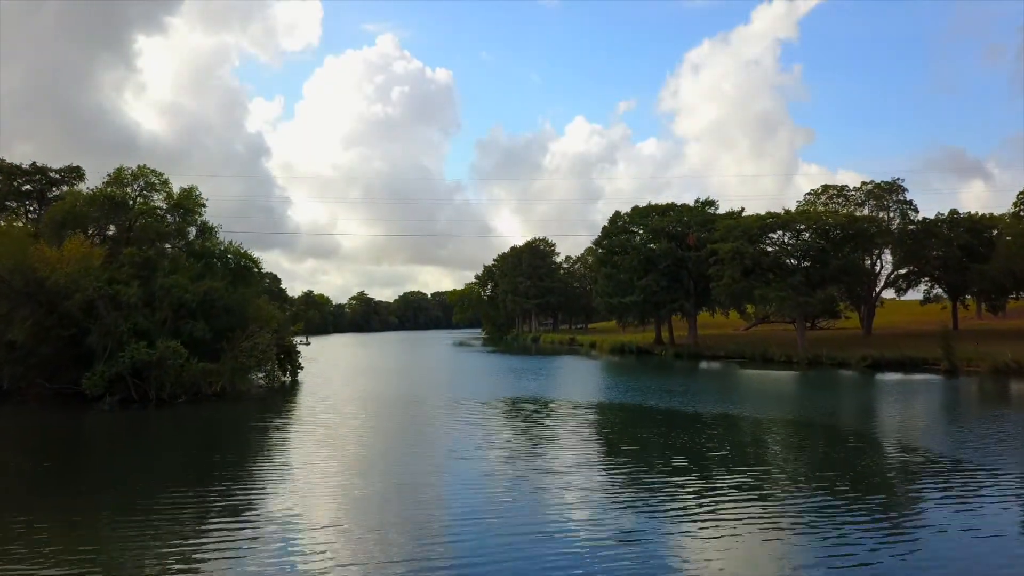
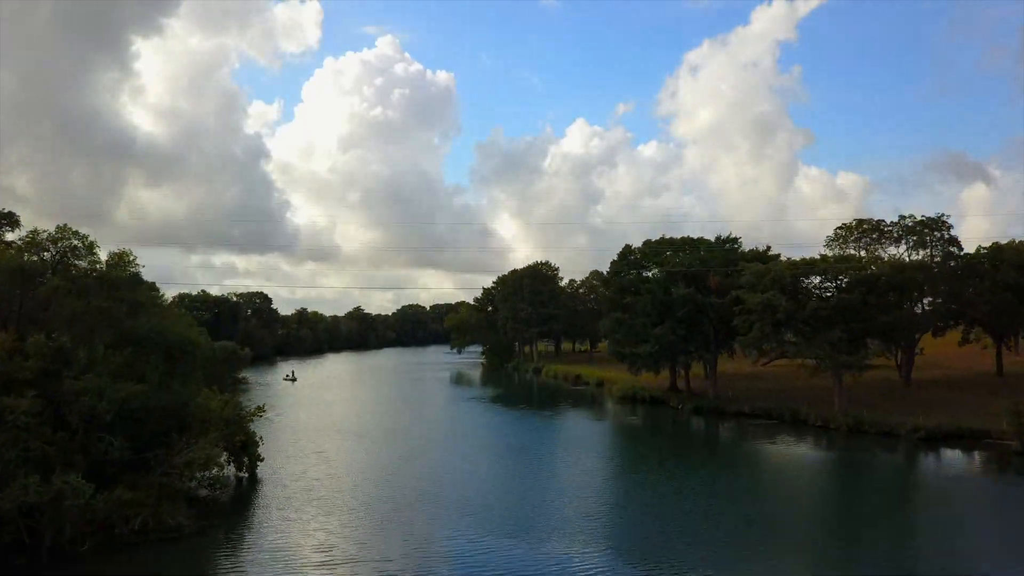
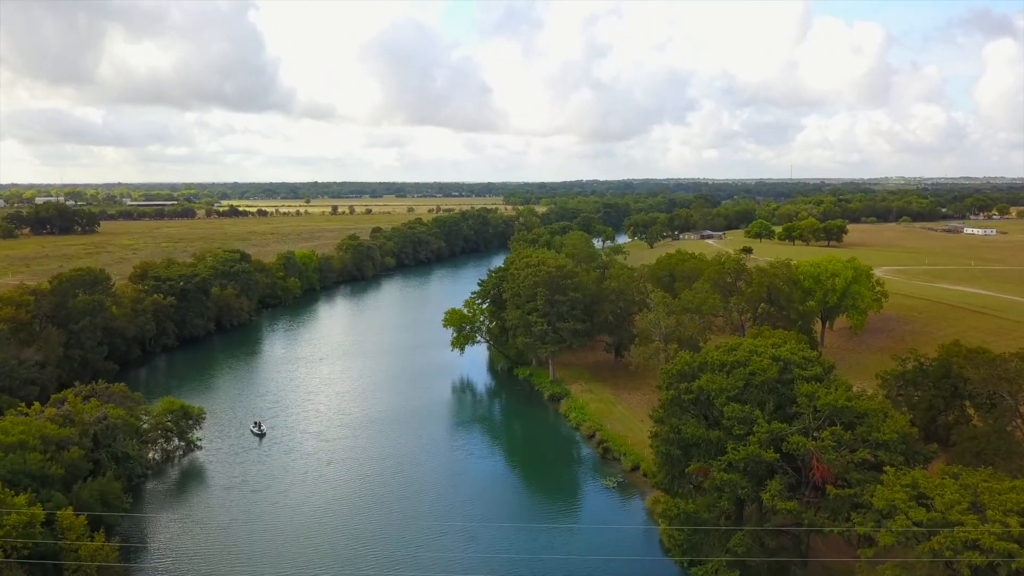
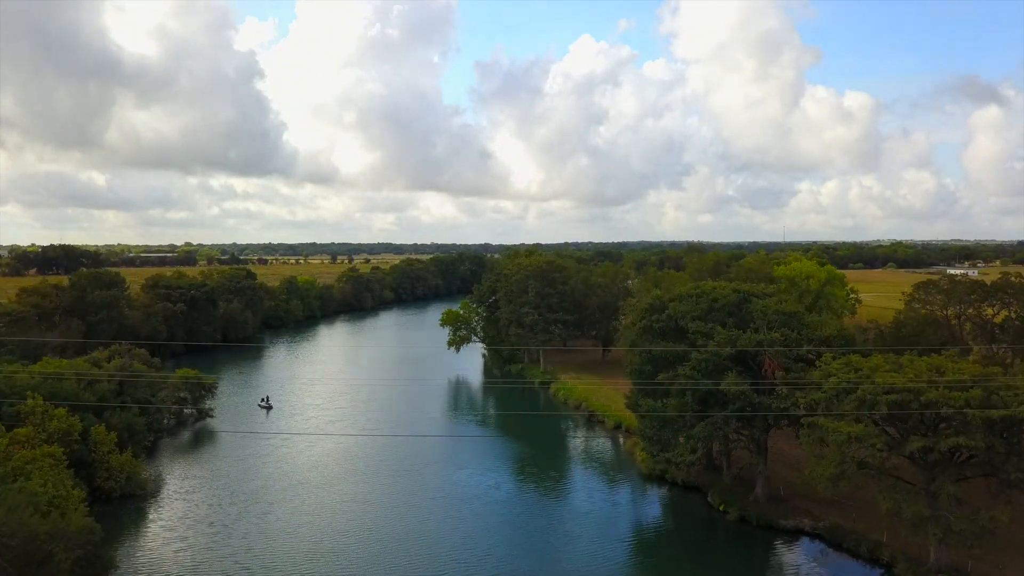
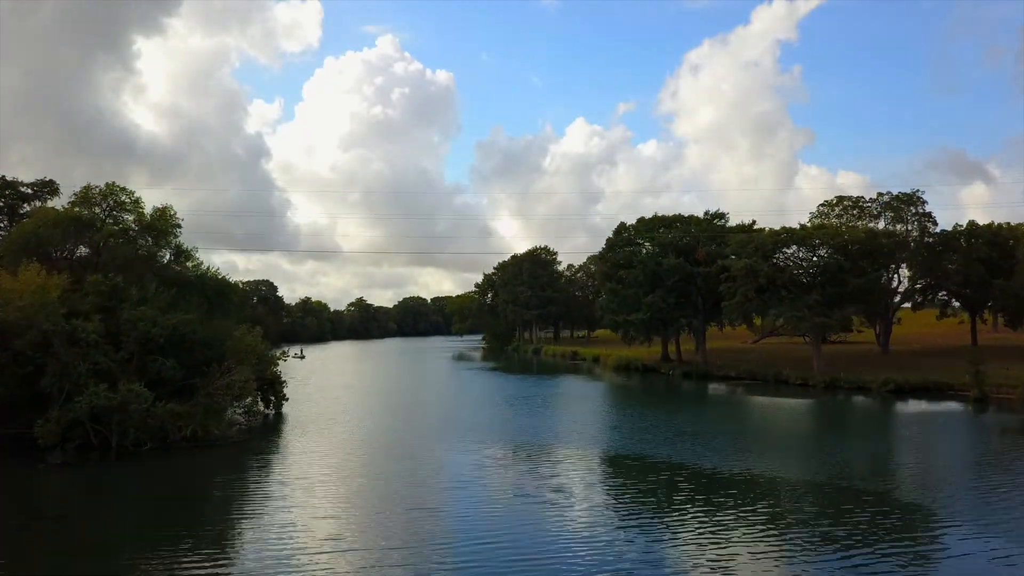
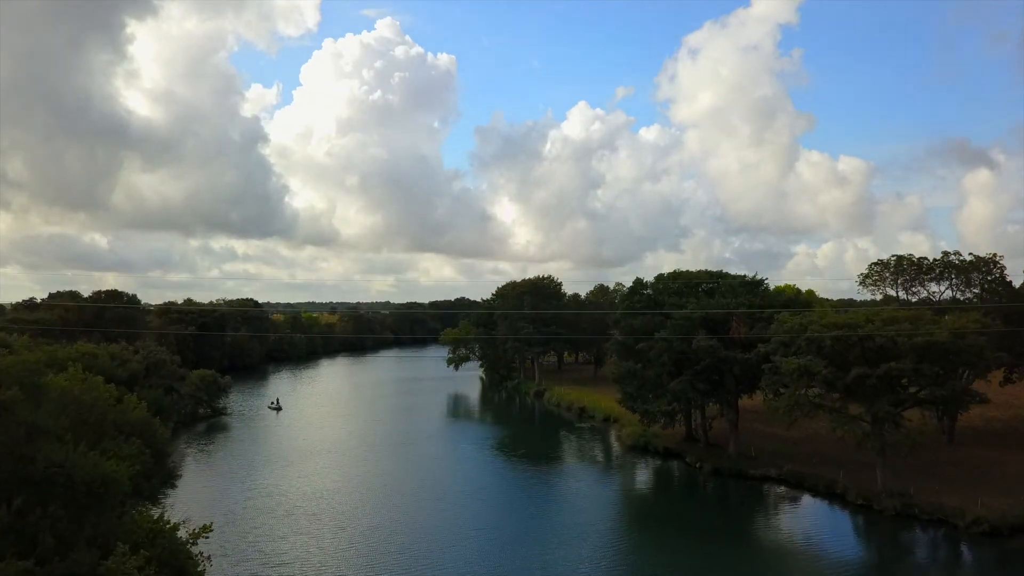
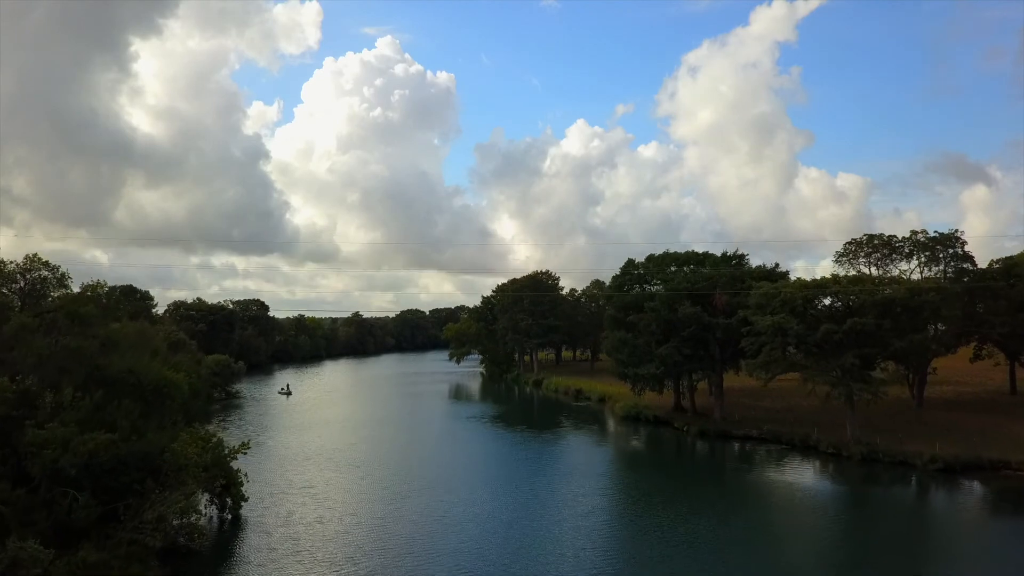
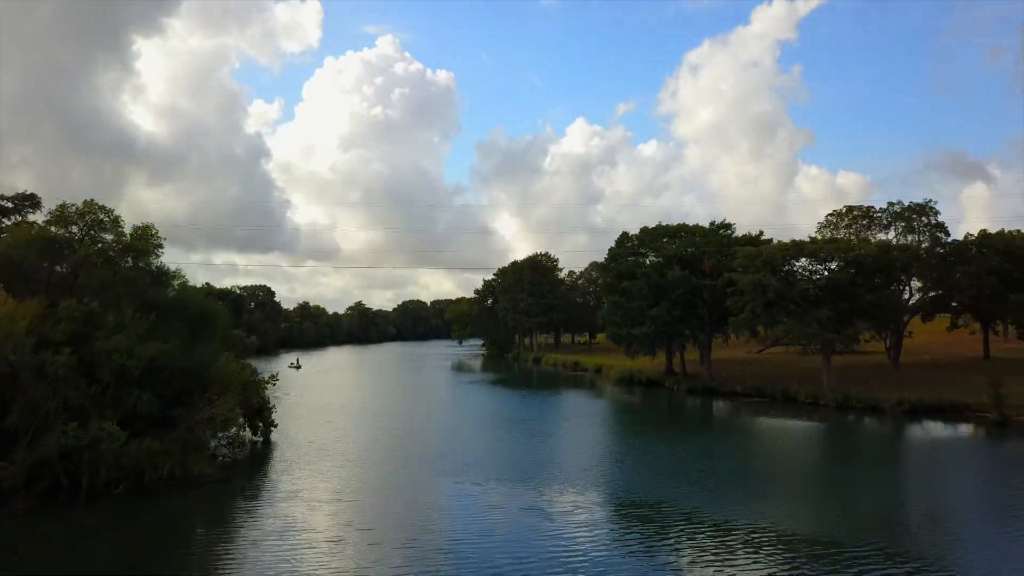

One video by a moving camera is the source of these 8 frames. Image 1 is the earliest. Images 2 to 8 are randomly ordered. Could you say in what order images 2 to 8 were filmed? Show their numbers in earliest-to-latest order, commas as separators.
5, 8, 2, 7, 6, 4, 3
